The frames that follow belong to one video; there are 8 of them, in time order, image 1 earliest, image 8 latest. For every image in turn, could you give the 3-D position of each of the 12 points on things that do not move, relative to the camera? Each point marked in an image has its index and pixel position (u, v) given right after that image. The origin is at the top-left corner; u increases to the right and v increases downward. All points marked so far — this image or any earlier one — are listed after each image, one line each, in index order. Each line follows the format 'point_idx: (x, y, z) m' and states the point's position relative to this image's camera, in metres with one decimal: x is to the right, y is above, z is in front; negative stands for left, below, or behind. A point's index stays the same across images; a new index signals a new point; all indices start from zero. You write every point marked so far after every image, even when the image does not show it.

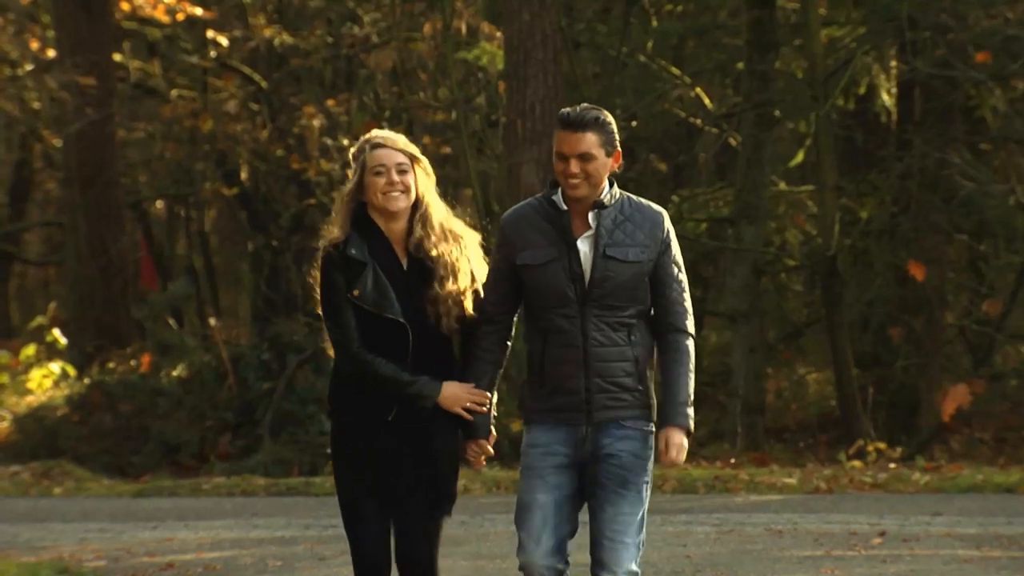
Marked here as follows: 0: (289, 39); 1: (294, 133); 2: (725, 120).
0: (-2.2, +2.4, +18.7) m
1: (-2.1, +1.5, +18.7) m
2: (+2.1, +1.7, +19.0) m
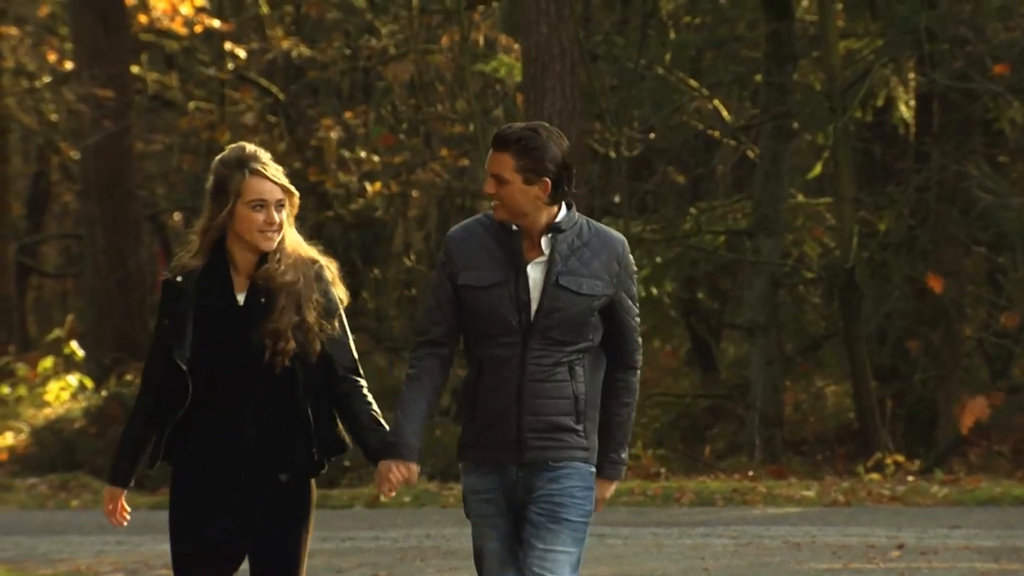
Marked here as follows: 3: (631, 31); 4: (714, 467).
0: (-2.0, +2.3, +18.7) m
1: (-2.0, +1.4, +18.6) m
2: (+2.3, +1.5, +19.0) m
3: (+1.2, +2.5, +18.7) m
4: (+2.0, -1.8, +19.1) m
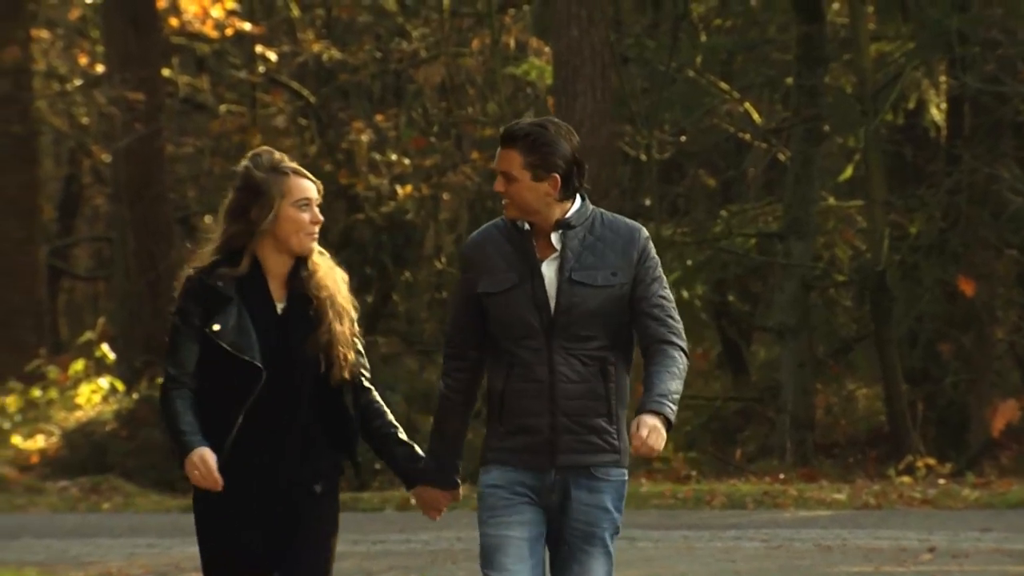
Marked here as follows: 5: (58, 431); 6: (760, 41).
0: (-1.7, +2.3, +18.7) m
1: (-1.6, +1.4, +18.7) m
2: (+2.6, +1.5, +19.0) m
3: (+1.5, +2.5, +18.7) m
4: (+2.3, -1.8, +19.1) m
5: (-4.3, -1.3, +18.1) m
6: (+2.5, +2.4, +19.1) m
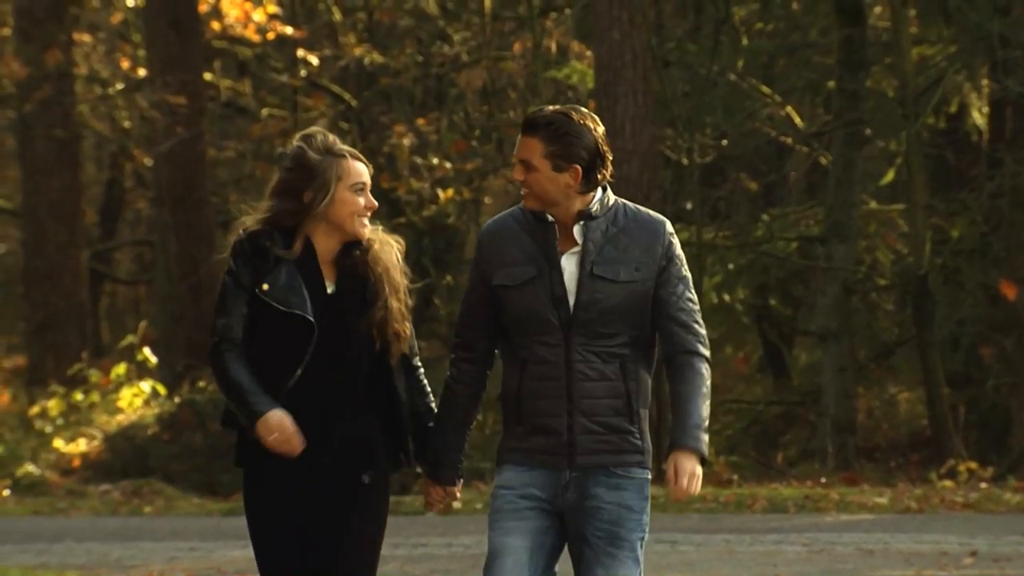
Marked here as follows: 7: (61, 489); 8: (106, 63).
0: (-1.3, +2.2, +18.7) m
1: (-1.2, +1.3, +18.7) m
2: (+3.0, +1.5, +19.0) m
3: (+1.9, +2.4, +18.7) m
4: (+2.7, -1.9, +19.1) m
5: (-3.9, -1.4, +18.1) m
6: (+2.9, +2.4, +19.1) m
7: (-3.9, -1.7, +16.7) m
8: (-4.1, +2.3, +19.3) m
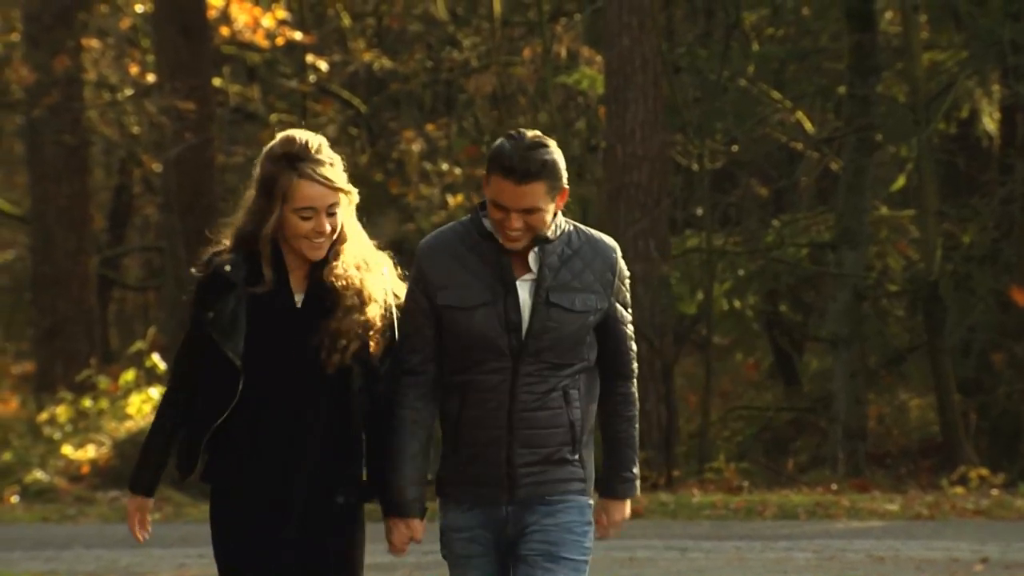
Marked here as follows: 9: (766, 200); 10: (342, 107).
0: (-1.2, +2.2, +18.7) m
1: (-1.1, +1.3, +18.6) m
2: (+3.1, +1.4, +18.9) m
3: (+2.0, +2.4, +18.7) m
4: (+2.8, -1.9, +19.0) m
5: (-3.8, -1.4, +18.1) m
6: (+3.0, +2.3, +19.0) m
7: (-3.8, -1.8, +16.6) m
8: (-4.0, +2.2, +19.2) m
9: (+2.6, +0.9, +19.8) m
10: (-1.7, +1.8, +19.1) m
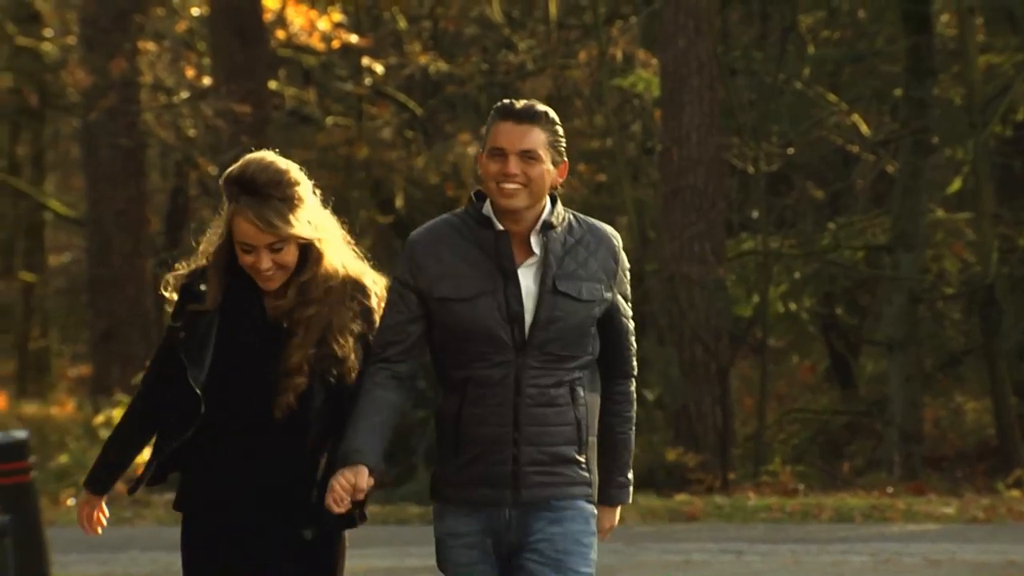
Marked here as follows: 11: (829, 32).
0: (-0.7, +2.1, +18.7) m
1: (-0.6, +1.2, +18.6) m
2: (+3.6, +1.4, +18.9) m
3: (+2.5, +2.4, +18.7) m
4: (+3.4, -1.9, +19.0) m
5: (-3.2, -1.5, +18.1) m
6: (+3.5, +2.3, +19.0) m
7: (-3.3, -1.8, +16.6) m
8: (-3.4, +2.2, +19.3) m
9: (+3.2, +0.9, +19.8) m
10: (-1.1, +1.8, +19.1) m
11: (+3.1, +2.5, +19.0) m
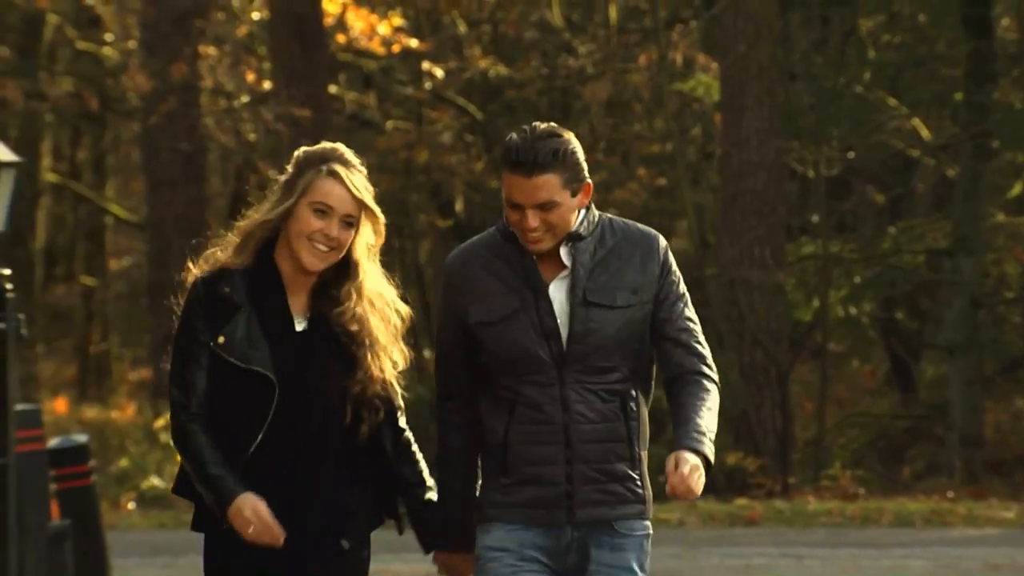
0: (-0.1, +2.1, +18.7) m
1: (0.0, +1.2, +18.6) m
2: (+4.2, +1.3, +18.9) m
3: (+3.1, +2.3, +18.7) m
4: (+4.0, -2.0, +19.0) m
5: (-2.6, -1.5, +18.1) m
6: (+4.1, +2.3, +19.0) m
7: (-2.7, -1.8, +16.6) m
8: (-2.8, +2.1, +19.3) m
9: (+3.8, +0.8, +19.8) m
10: (-0.5, +1.7, +19.1) m
11: (+3.7, +2.5, +18.9) m
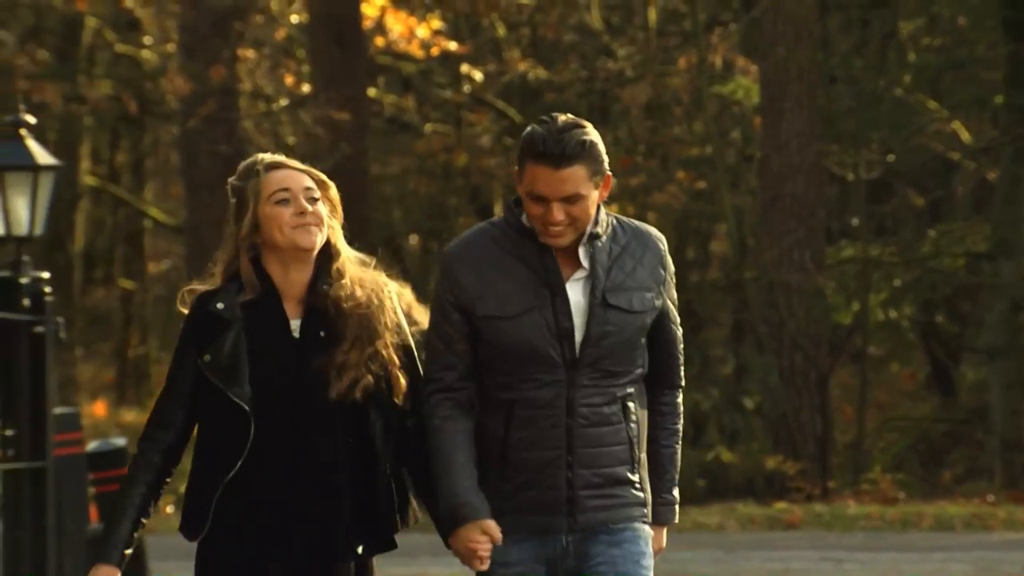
0: (+0.3, +2.1, +18.6) m
1: (+0.4, +1.2, +18.6) m
2: (+4.6, +1.3, +18.8) m
3: (+3.5, +2.3, +18.6) m
4: (+4.3, -2.0, +19.0) m
5: (-2.3, -1.5, +18.1) m
6: (+4.5, +2.2, +18.9) m
7: (-2.3, -1.9, +16.6) m
8: (-2.4, +2.1, +19.3) m
9: (+4.2, +0.8, +19.8) m
10: (-0.2, +1.7, +19.1) m
11: (+4.1, +2.4, +18.9) m
